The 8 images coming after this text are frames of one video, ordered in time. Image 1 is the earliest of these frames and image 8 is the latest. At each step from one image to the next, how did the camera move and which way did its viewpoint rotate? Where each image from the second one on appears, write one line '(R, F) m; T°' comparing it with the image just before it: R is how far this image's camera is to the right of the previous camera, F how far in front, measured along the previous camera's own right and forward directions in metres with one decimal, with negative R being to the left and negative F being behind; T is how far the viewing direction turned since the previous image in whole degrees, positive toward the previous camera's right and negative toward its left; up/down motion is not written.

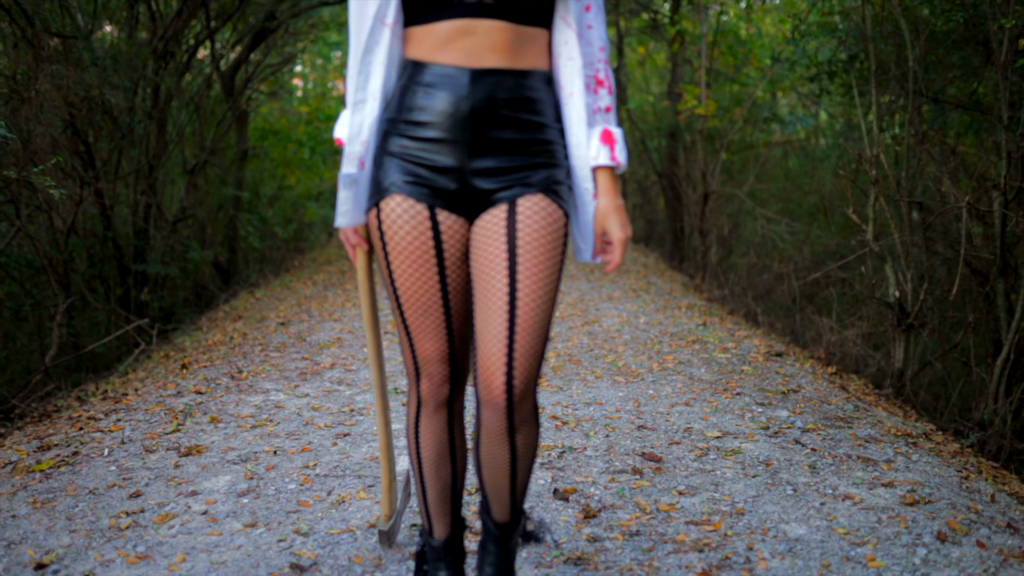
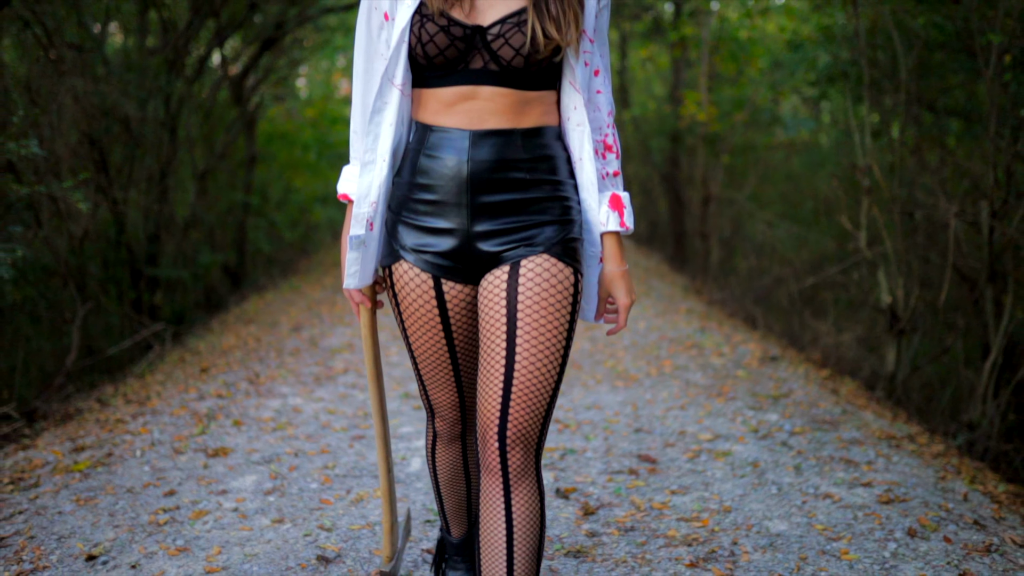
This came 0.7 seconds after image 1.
(0.0, -0.2) m; 0°
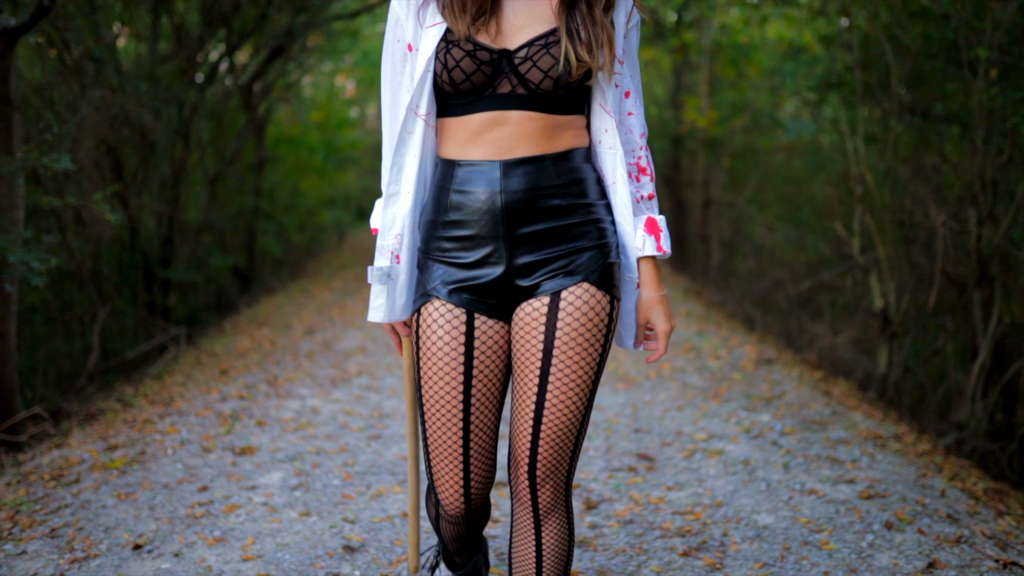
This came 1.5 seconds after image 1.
(0.0, -0.3) m; 0°
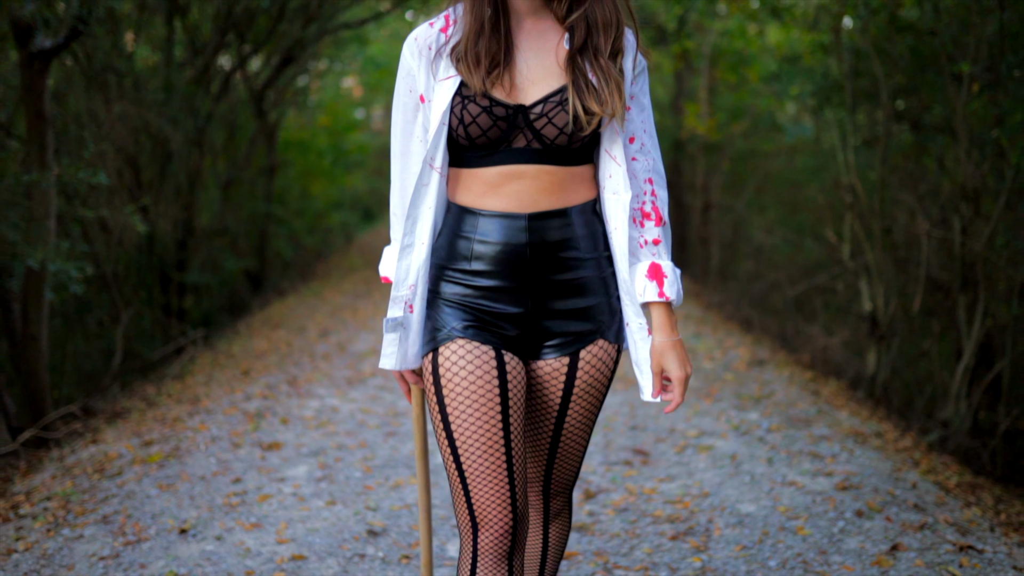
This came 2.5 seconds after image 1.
(0.0, -0.3) m; 0°
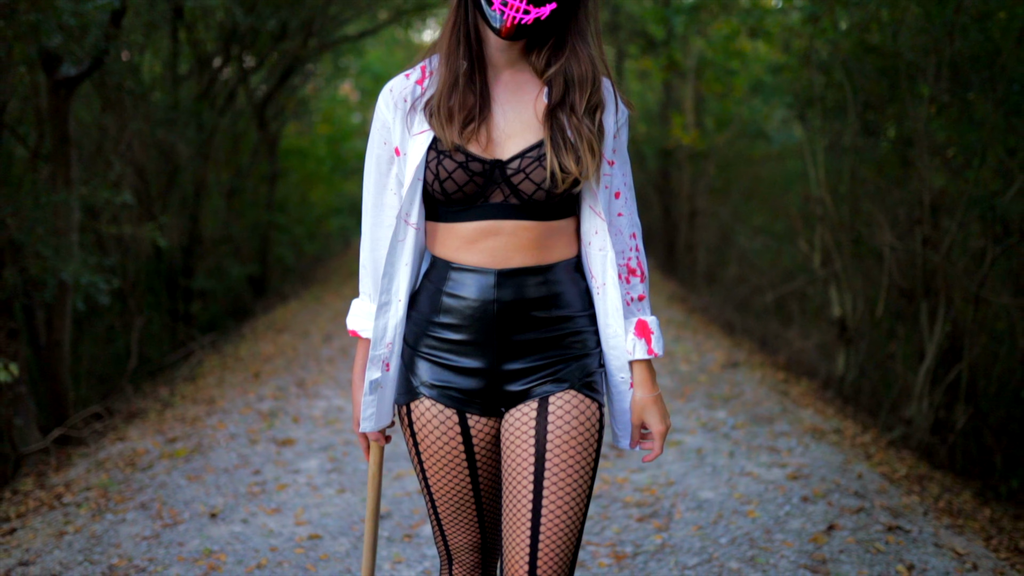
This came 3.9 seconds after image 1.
(0.0, -0.5) m; 0°
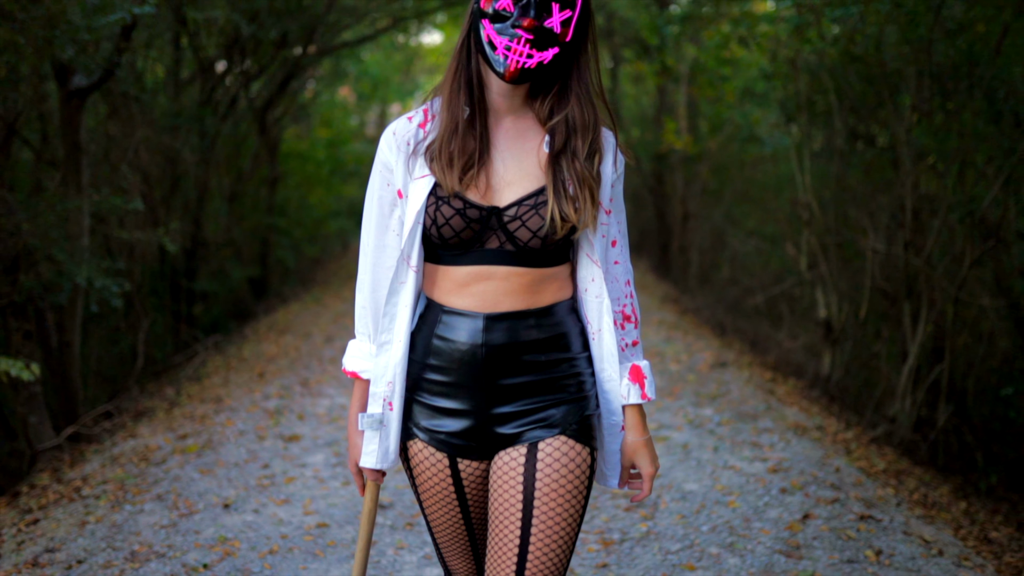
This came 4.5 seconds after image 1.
(0.0, -0.2) m; 0°
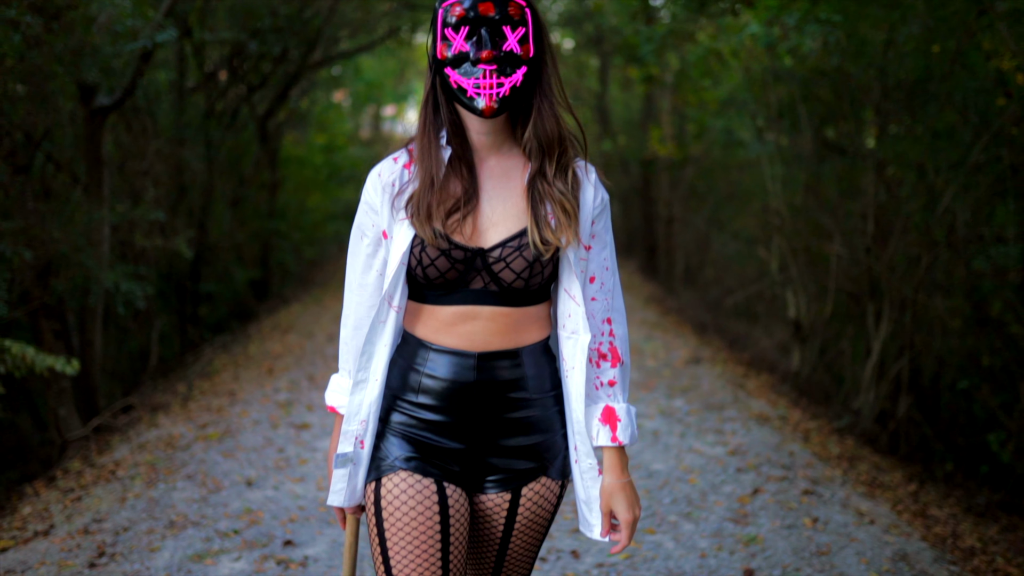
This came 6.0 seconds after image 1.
(0.0, -0.6) m; 0°
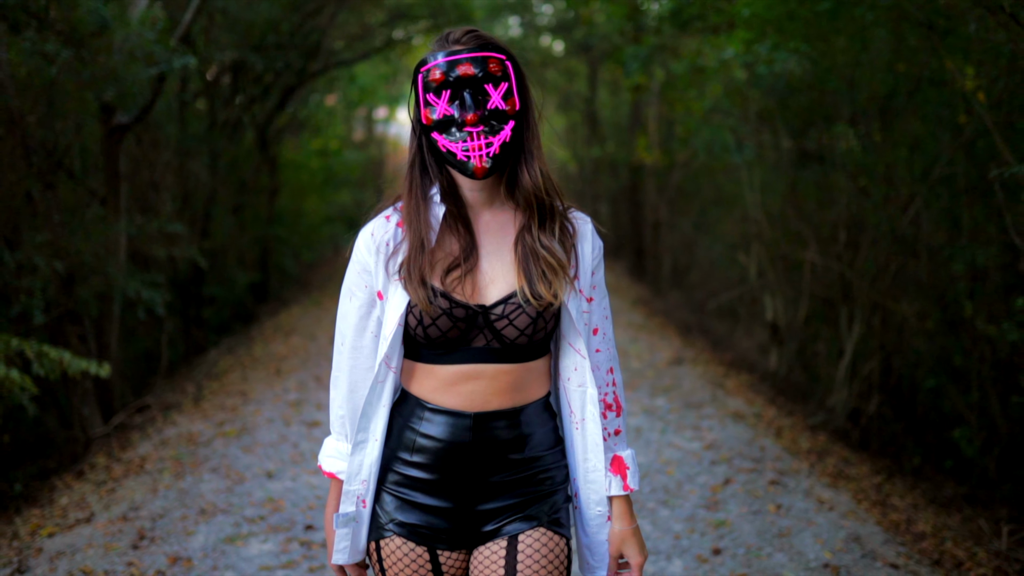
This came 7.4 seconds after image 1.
(0.0, -0.5) m; +1°
